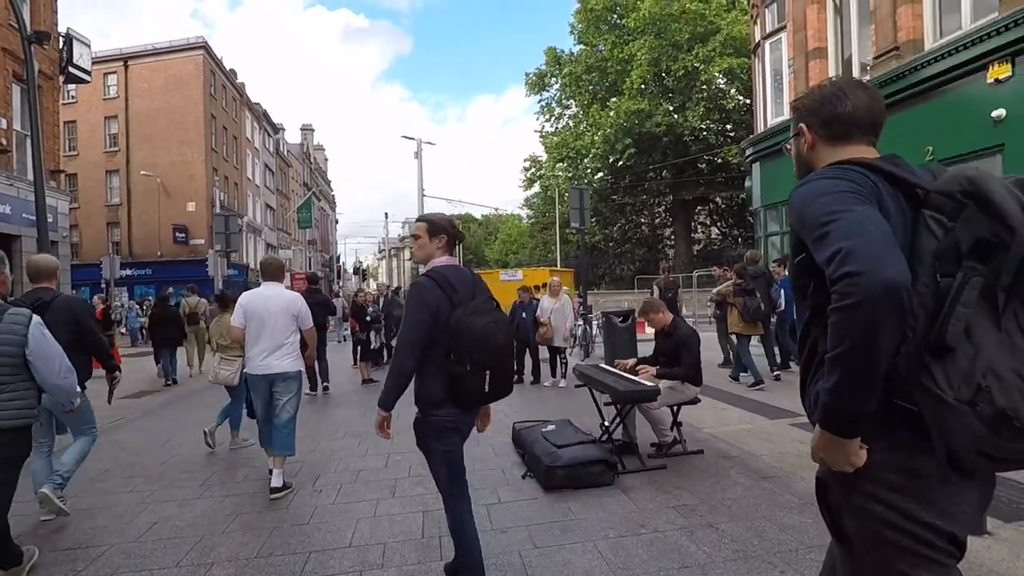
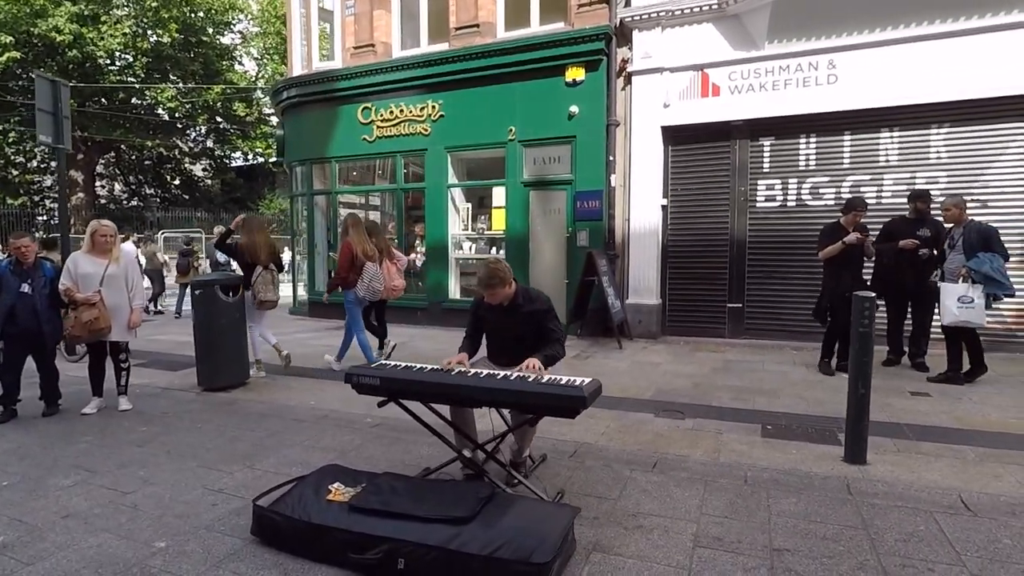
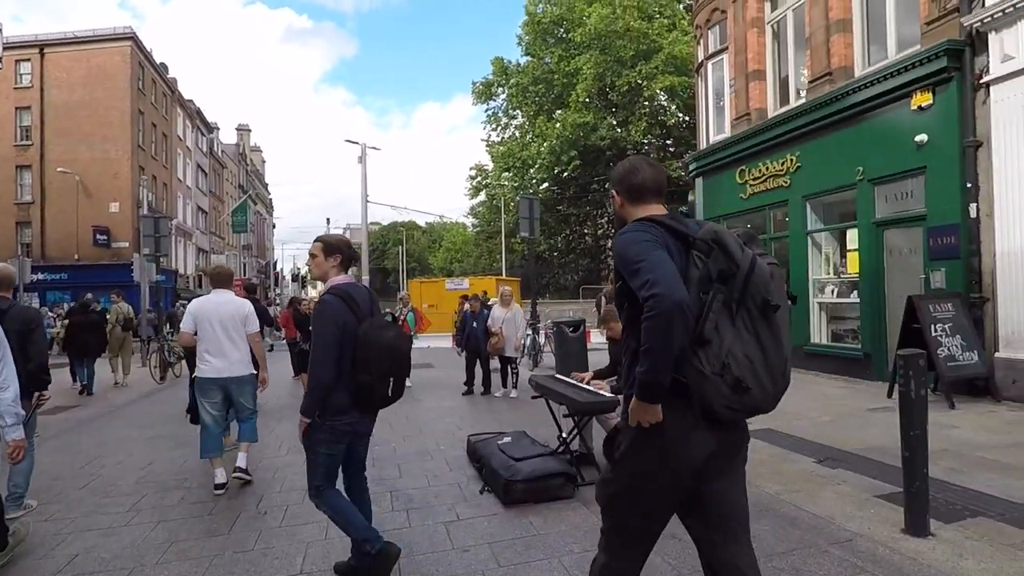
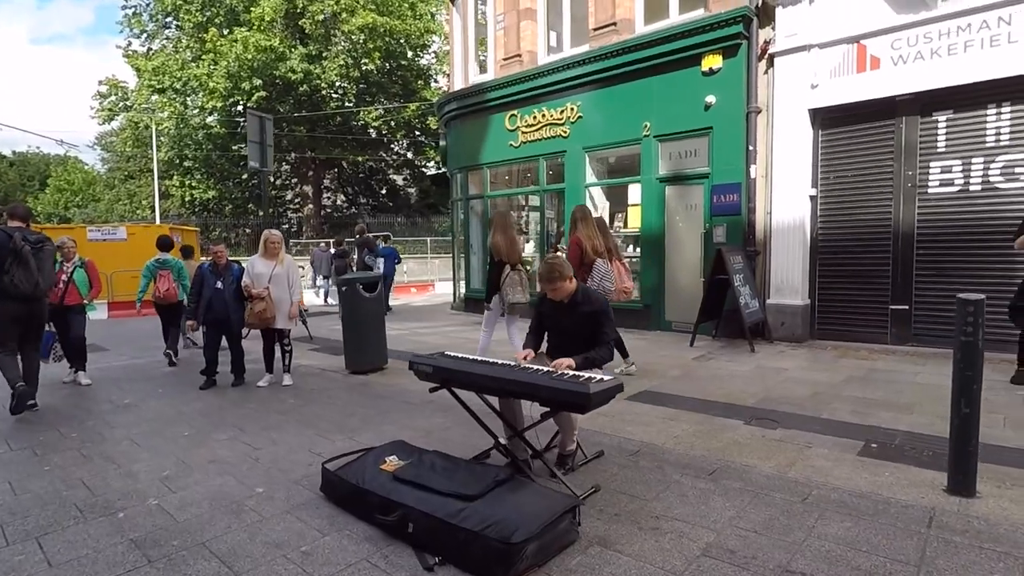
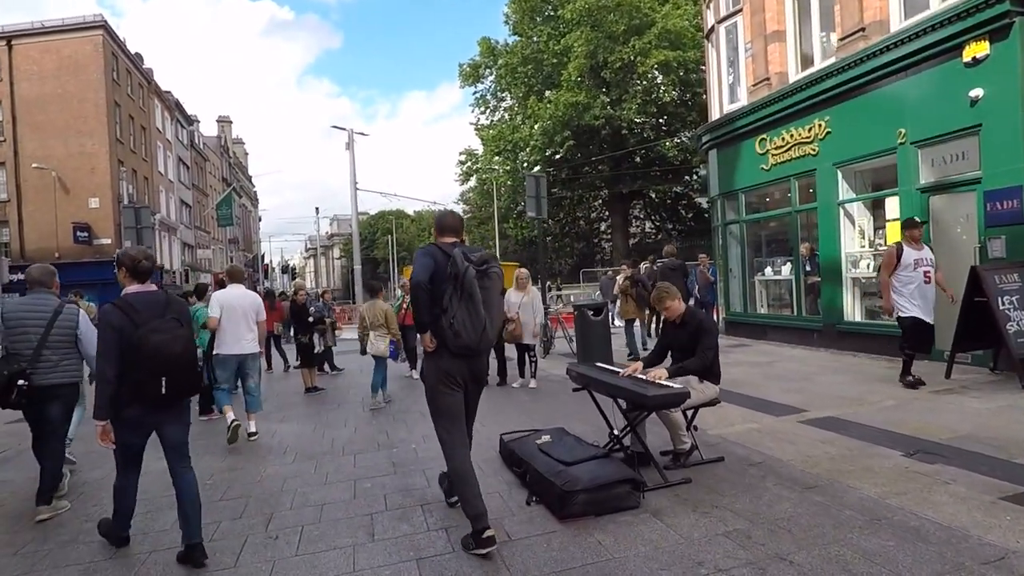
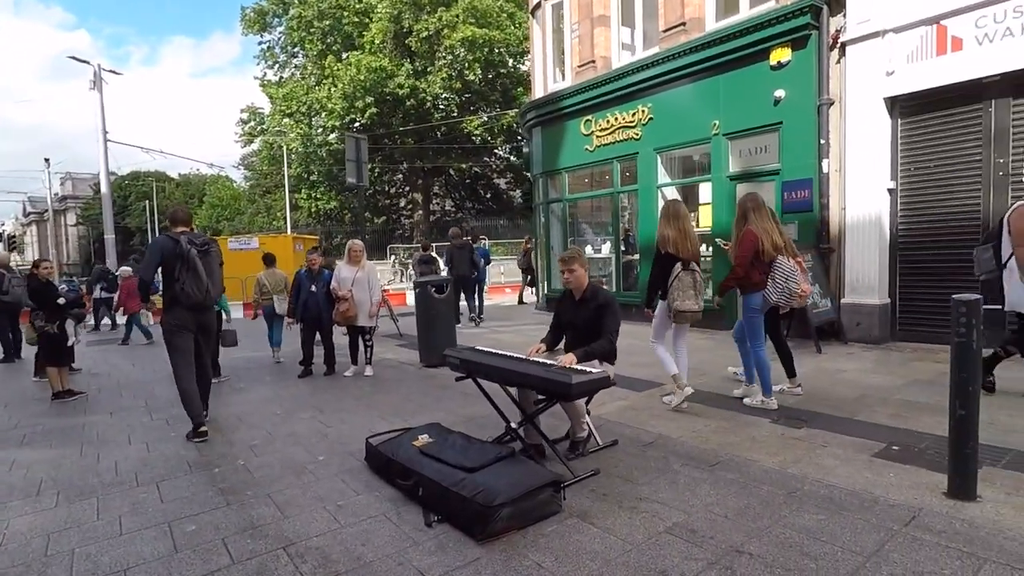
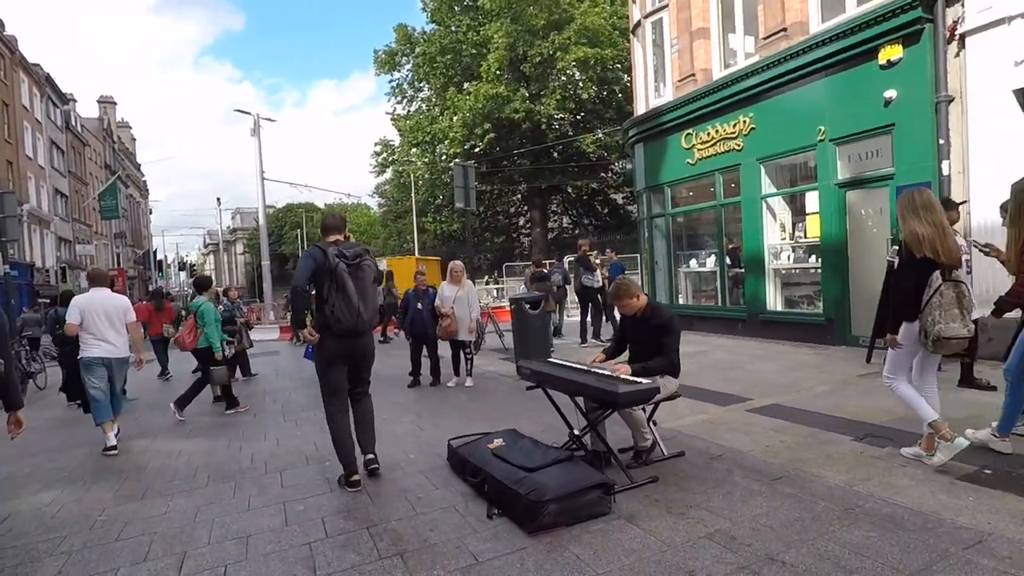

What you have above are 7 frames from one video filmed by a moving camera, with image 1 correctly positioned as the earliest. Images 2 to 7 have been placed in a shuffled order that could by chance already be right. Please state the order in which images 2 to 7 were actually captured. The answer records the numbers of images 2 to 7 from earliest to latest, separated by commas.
3, 5, 7, 6, 4, 2
